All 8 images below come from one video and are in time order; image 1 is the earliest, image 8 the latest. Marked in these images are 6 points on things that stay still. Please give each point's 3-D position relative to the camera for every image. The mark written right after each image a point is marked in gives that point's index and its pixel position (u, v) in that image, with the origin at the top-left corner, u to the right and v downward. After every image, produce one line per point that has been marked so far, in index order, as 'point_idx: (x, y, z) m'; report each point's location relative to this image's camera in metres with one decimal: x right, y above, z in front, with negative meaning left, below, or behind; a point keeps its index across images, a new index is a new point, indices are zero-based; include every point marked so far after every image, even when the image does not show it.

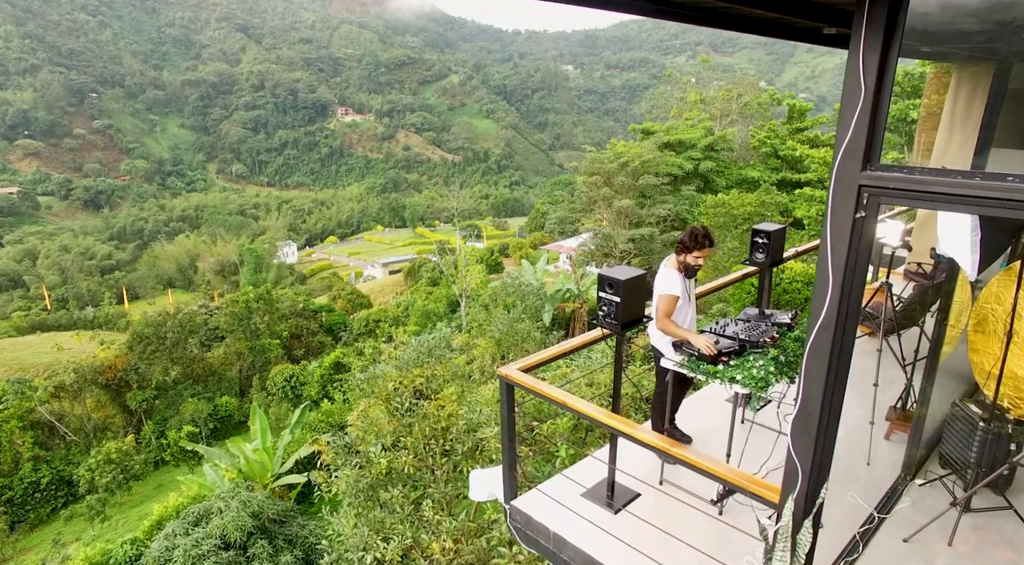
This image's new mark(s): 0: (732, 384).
0: (+0.9, -0.4, +2.7) m
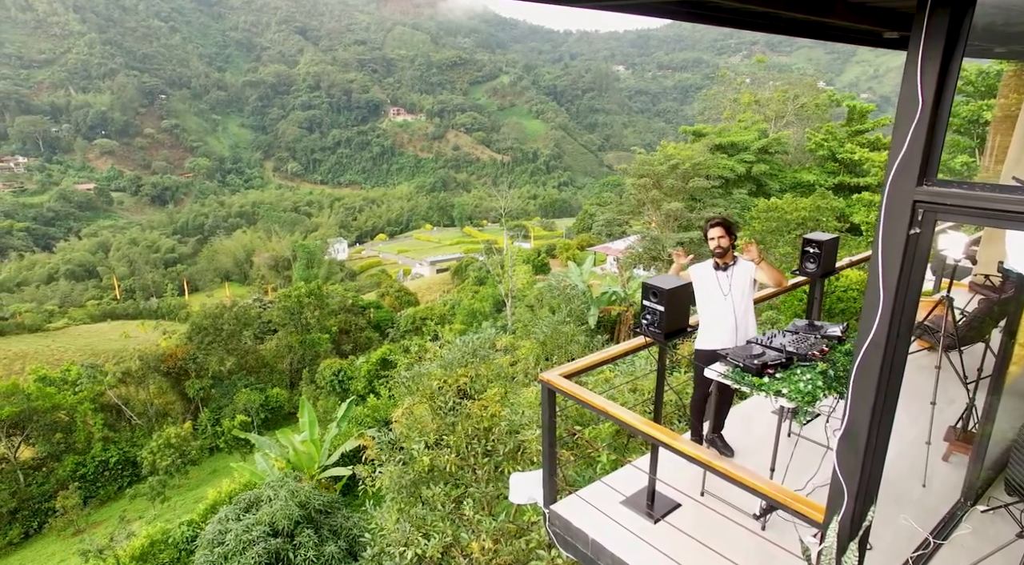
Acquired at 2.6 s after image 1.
0: (+1.1, -0.4, +2.6) m
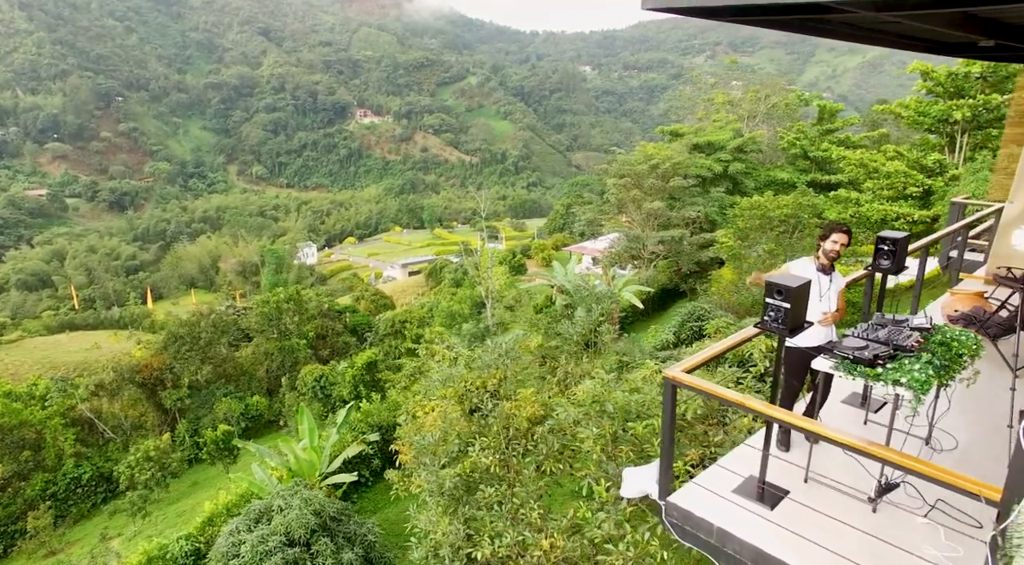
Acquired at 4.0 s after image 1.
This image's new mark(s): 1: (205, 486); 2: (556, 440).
0: (+1.6, -0.4, +2.8) m
1: (-7.3, -4.9, +16.0) m
2: (+0.3, -1.4, +5.7) m
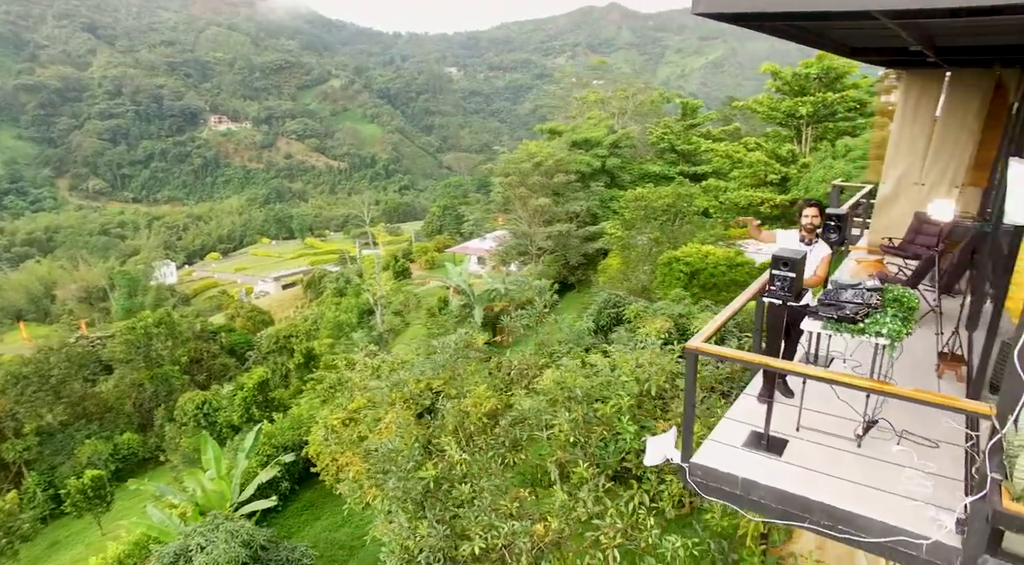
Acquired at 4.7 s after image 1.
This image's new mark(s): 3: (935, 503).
0: (+1.8, -0.3, +3.2) m
1: (-9.2, -5.5, +14.5) m
2: (0.0, -1.3, +5.9) m
3: (+1.9, -0.9, +2.9) m
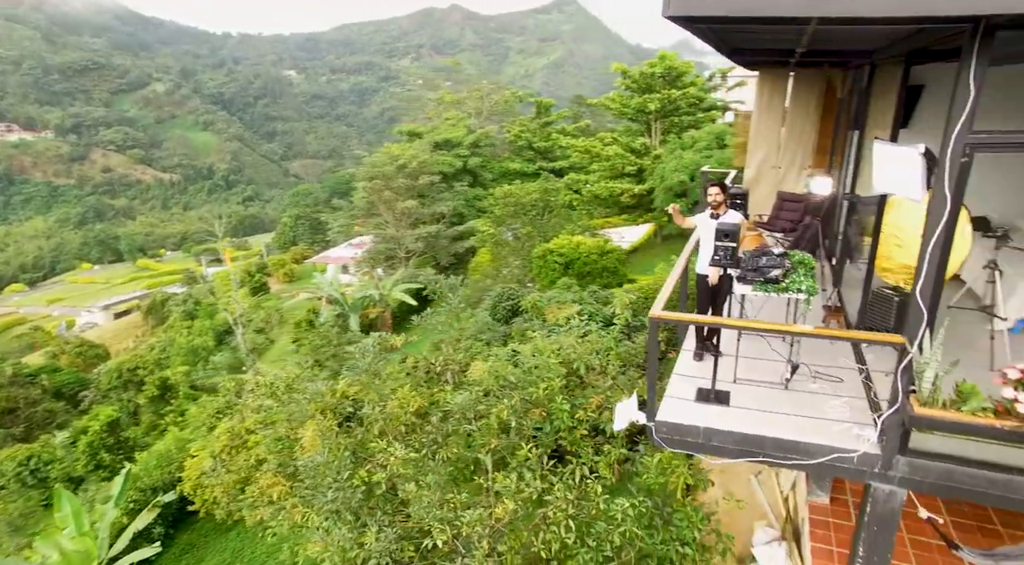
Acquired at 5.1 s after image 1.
0: (+1.6, -0.1, +3.7) m
1: (-11.1, -6.3, +12.4) m
2: (-0.6, -1.3, +6.0) m
3: (+1.8, -0.7, +3.5) m
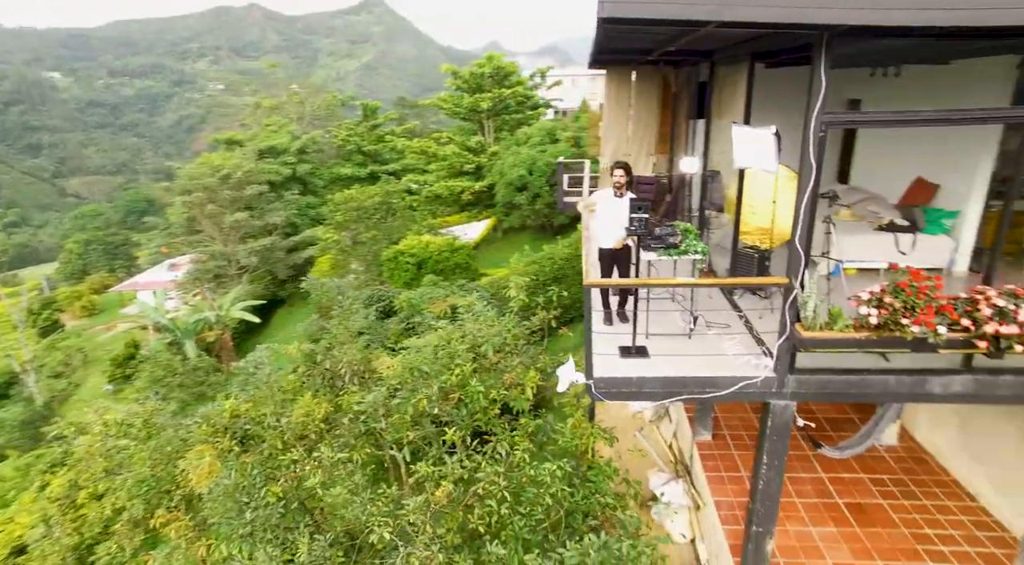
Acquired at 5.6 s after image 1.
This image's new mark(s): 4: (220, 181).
0: (+1.2, +0.2, +4.4) m
1: (-12.6, -7.4, +9.5) m
2: (-1.4, -1.3, +6.0) m
3: (+1.5, -0.5, +4.2) m
4: (-8.7, +3.0, +19.6) m
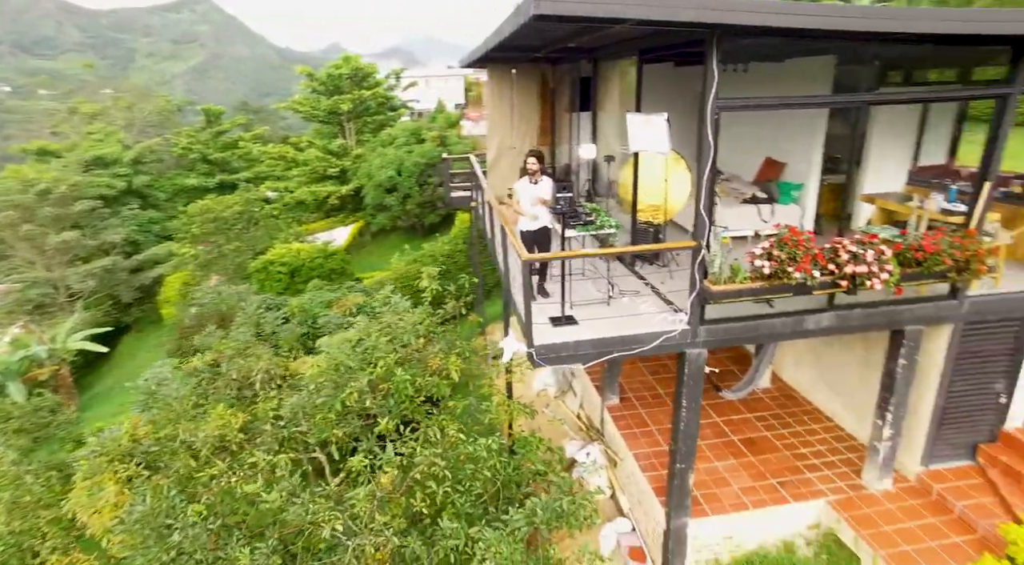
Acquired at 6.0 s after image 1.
0: (+0.7, +0.4, +4.9) m
1: (-13.2, -8.4, +6.9) m
2: (-2.1, -1.3, +5.9) m
3: (+1.1, -0.2, +4.8) m
4: (-12.4, +2.2, +17.6) m
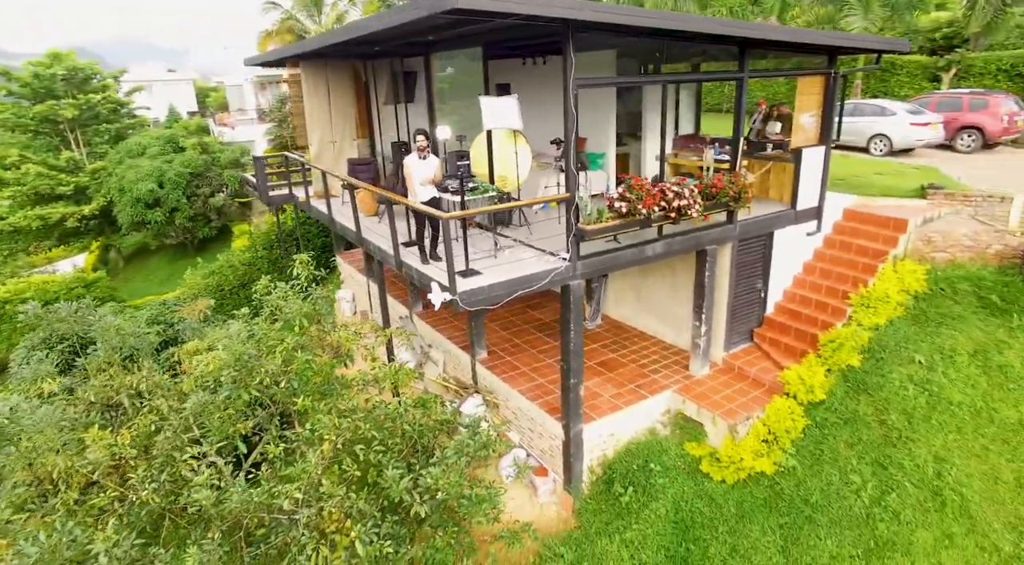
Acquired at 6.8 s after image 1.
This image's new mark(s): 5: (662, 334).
0: (-0.2, +0.7, +5.6) m
1: (-12.6, -9.8, +2.5) m
2: (-2.9, -1.3, +5.6) m
3: (+0.3, +0.2, +5.7) m
4: (-17.2, +0.4, +12.5) m
5: (+1.7, -0.6, +7.7) m
